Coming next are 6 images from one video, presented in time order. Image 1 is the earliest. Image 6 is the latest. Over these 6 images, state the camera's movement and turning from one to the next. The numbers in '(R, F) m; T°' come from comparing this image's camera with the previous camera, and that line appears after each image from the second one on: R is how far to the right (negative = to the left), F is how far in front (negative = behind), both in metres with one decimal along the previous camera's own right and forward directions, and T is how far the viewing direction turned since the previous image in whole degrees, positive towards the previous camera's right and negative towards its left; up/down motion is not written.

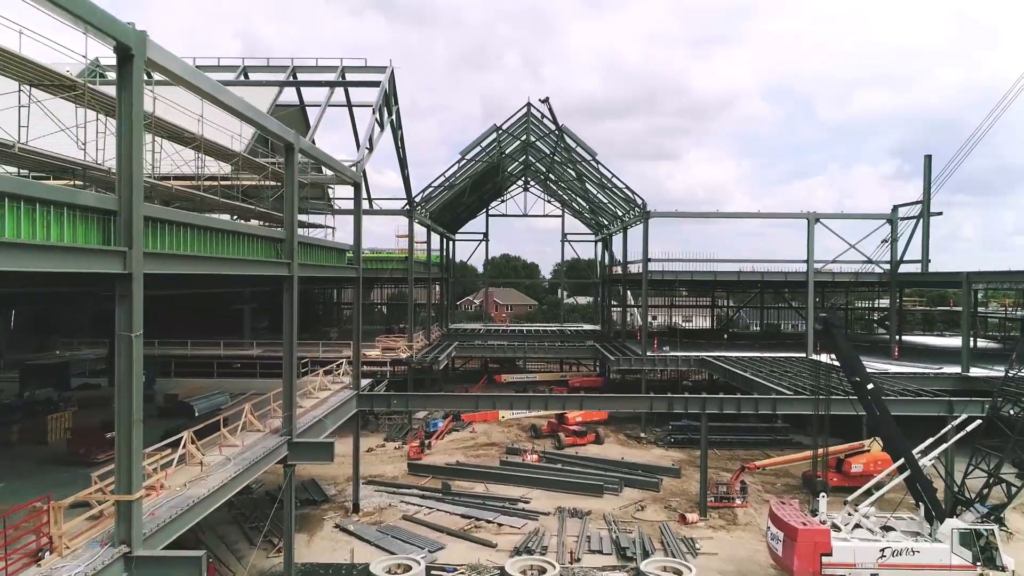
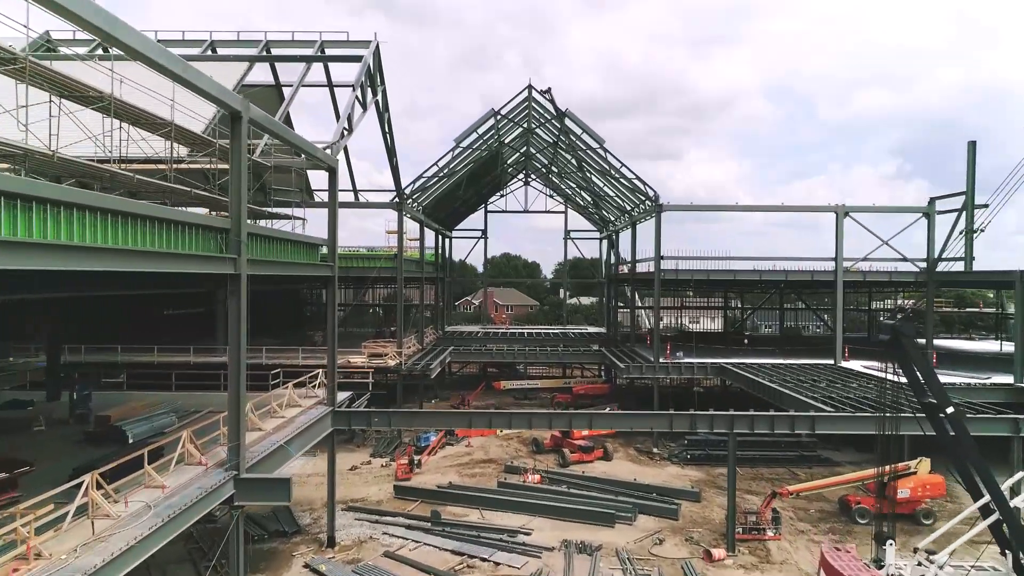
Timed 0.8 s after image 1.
(0.0, +2.1) m; 0°
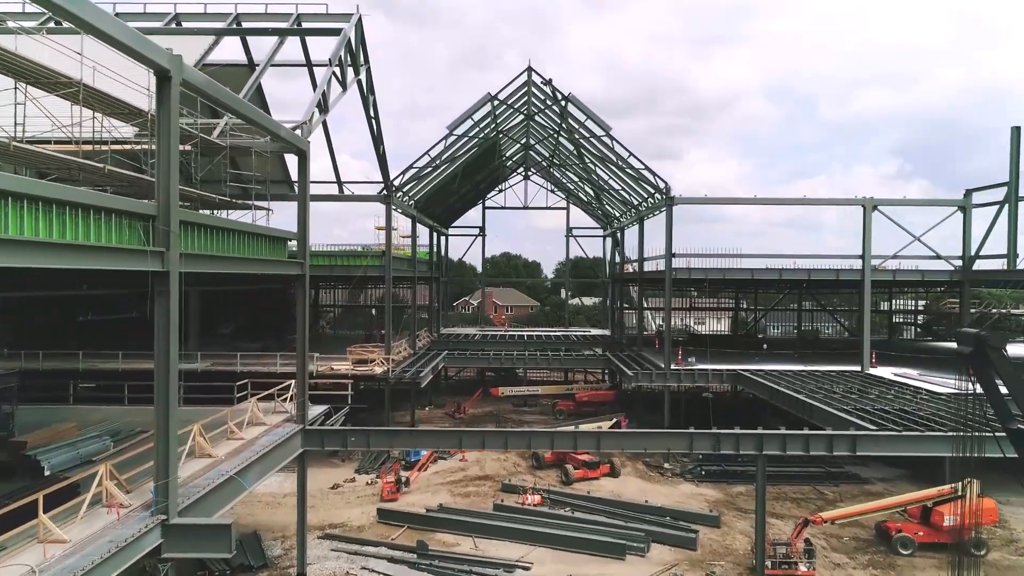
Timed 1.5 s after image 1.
(+0.1, +1.8) m; 0°
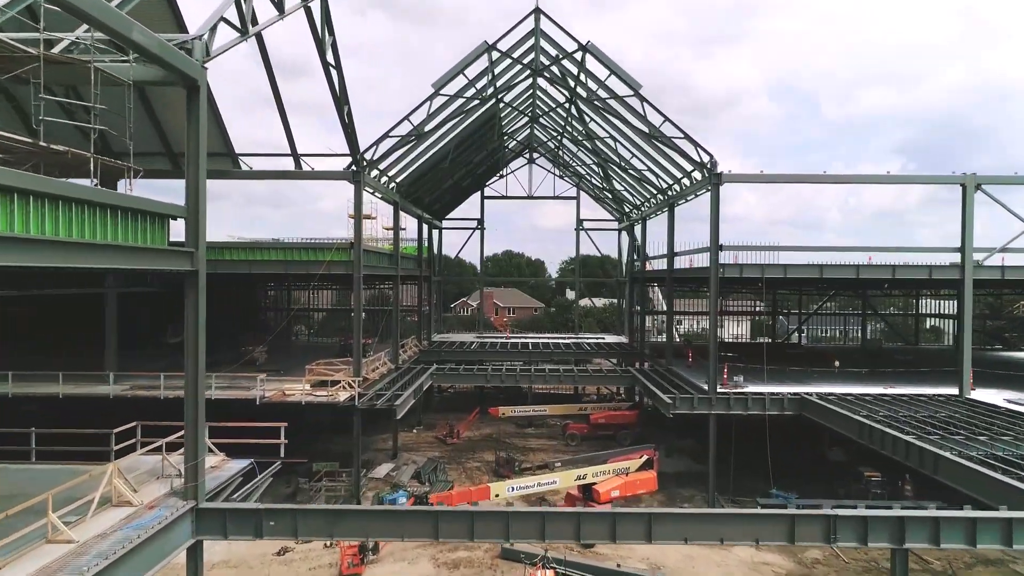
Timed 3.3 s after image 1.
(0.0, +4.3) m; 0°
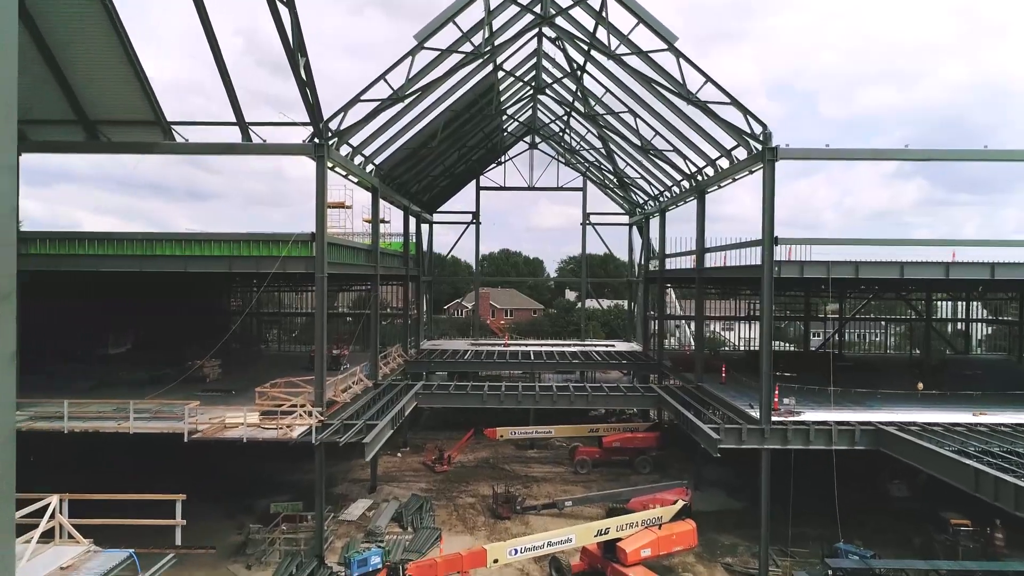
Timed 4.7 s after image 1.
(-0.1, +3.3) m; 0°
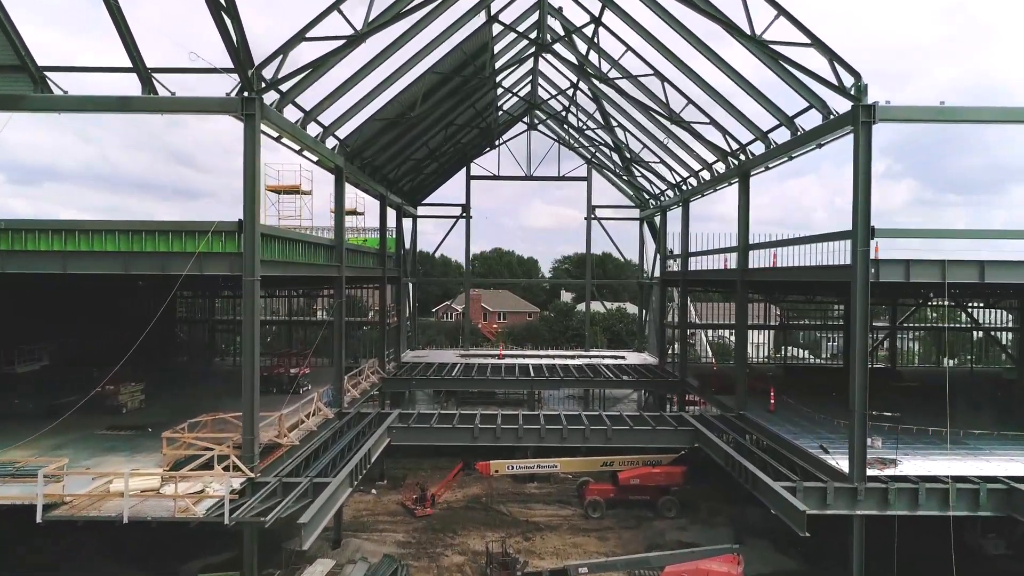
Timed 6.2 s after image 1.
(-0.1, +3.5) m; +1°
